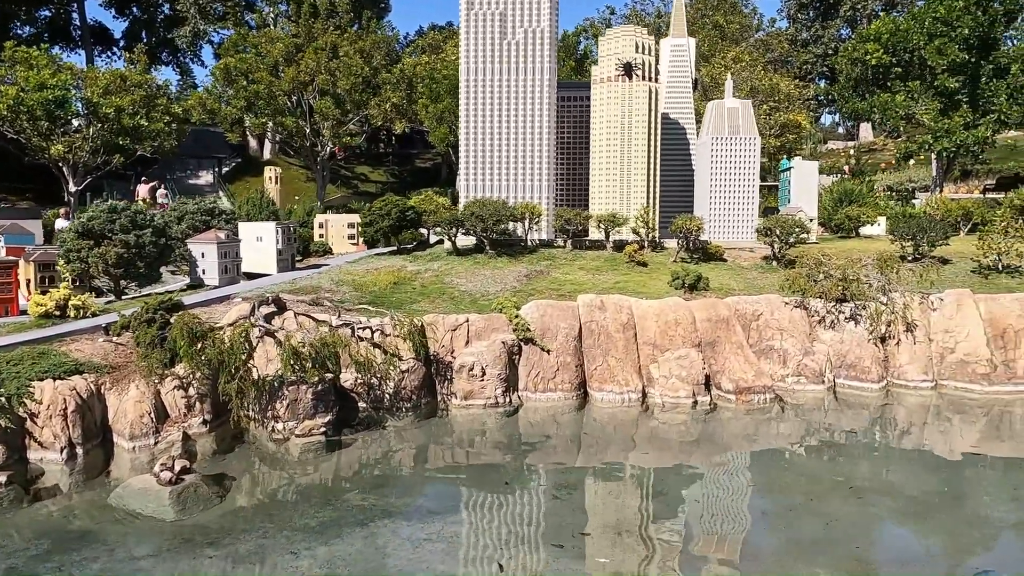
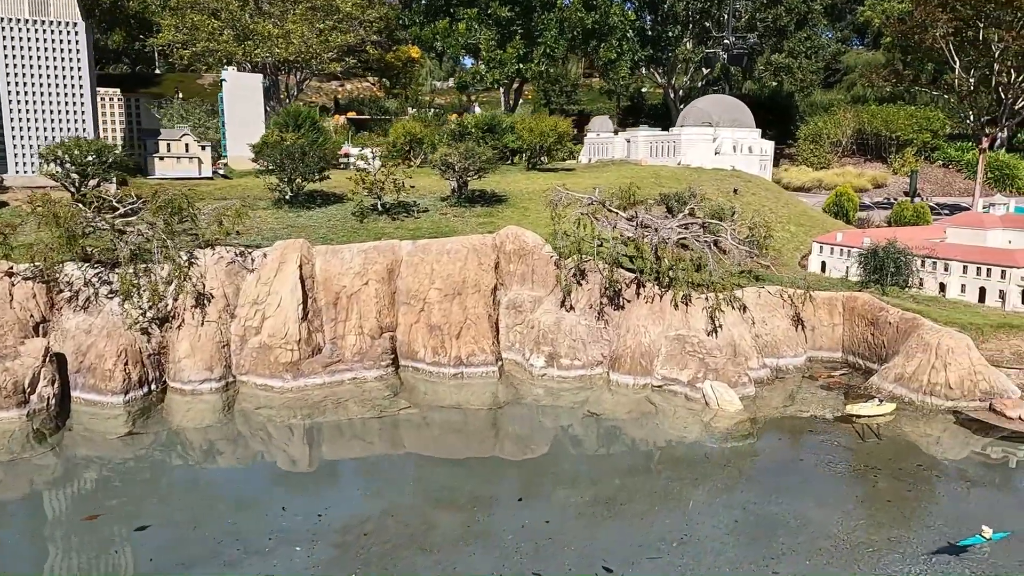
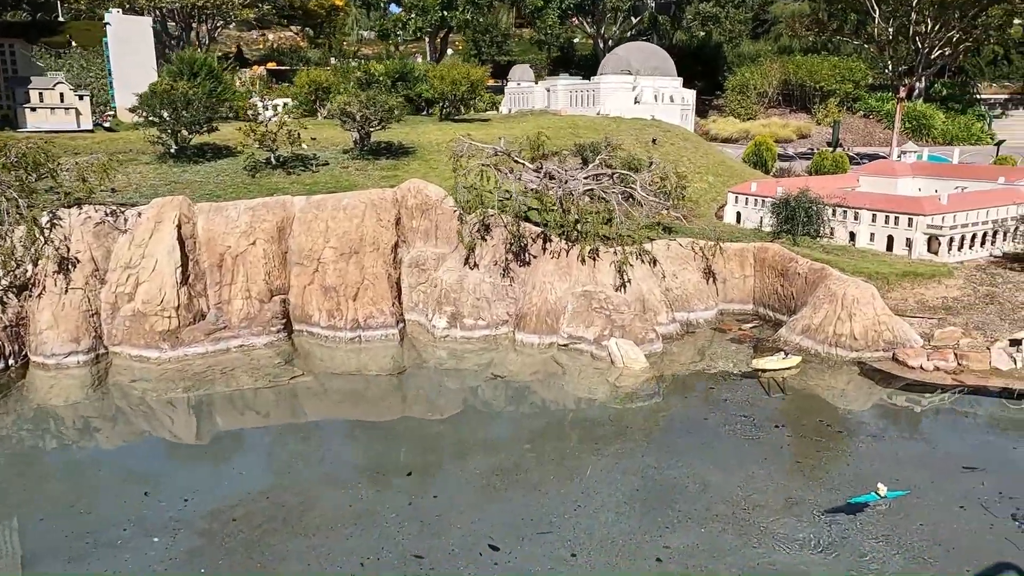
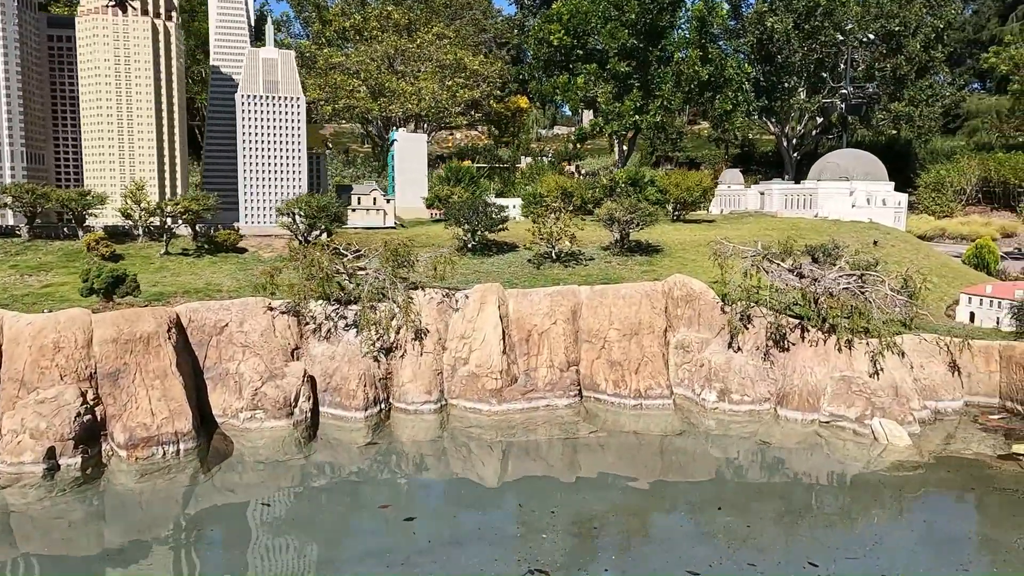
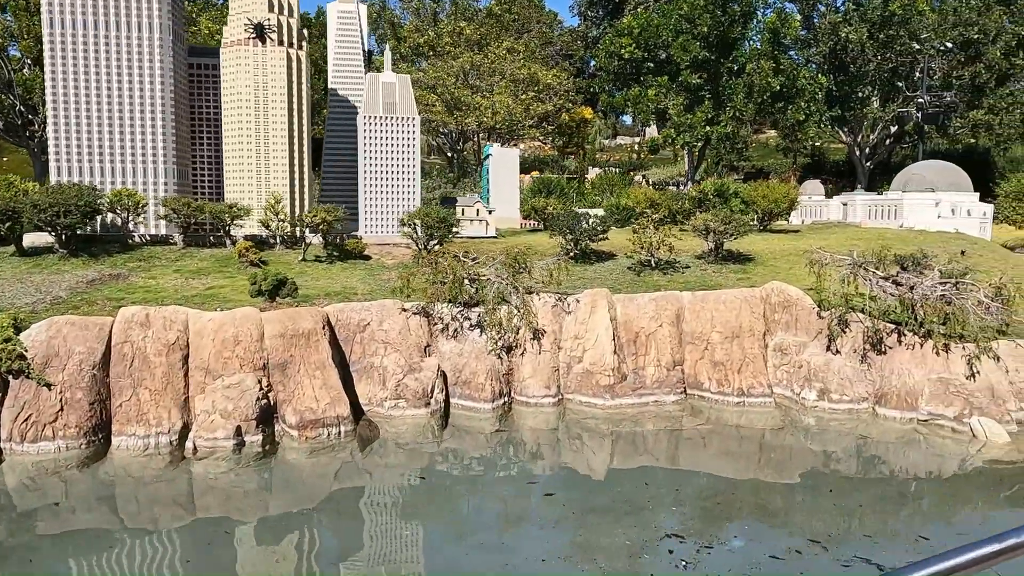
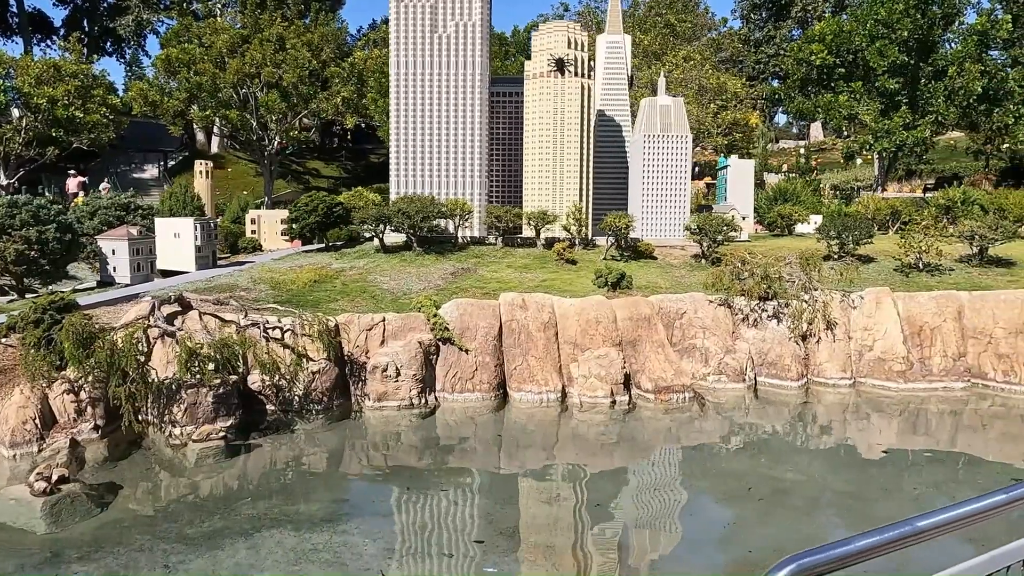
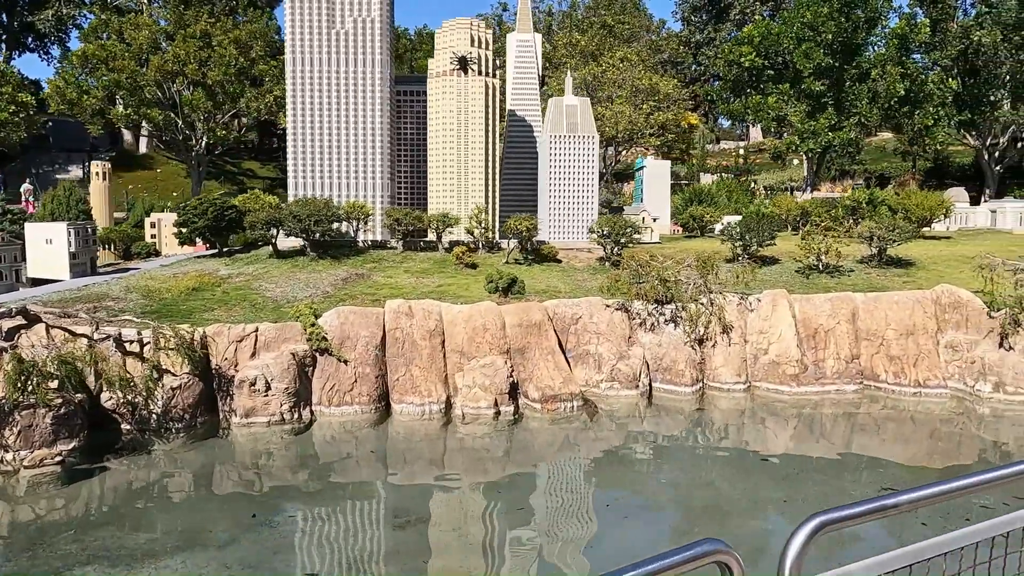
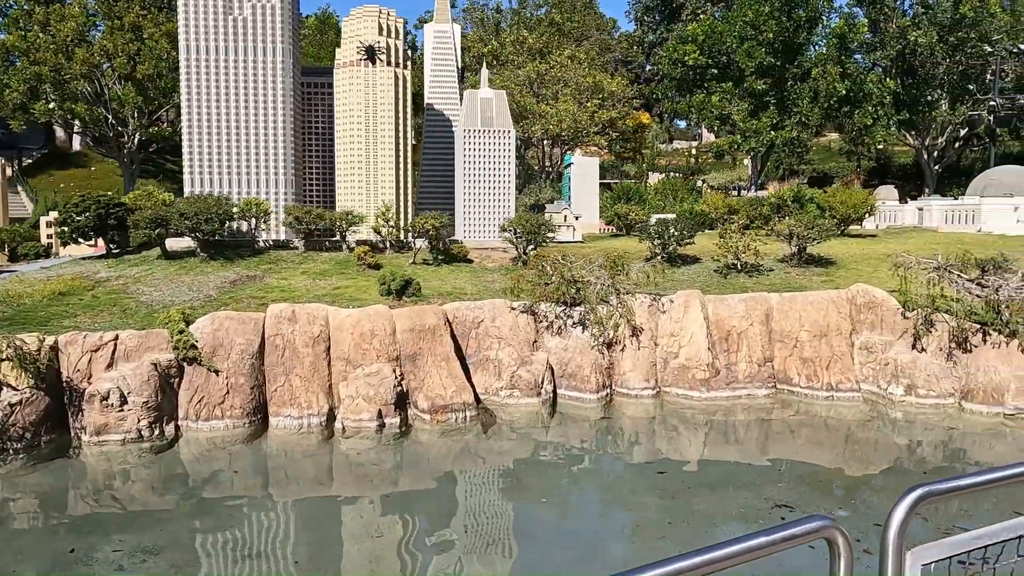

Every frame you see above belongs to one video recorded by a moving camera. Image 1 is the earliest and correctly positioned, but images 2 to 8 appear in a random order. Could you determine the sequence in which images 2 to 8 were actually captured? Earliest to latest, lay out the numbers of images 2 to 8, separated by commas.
6, 7, 8, 5, 4, 2, 3
